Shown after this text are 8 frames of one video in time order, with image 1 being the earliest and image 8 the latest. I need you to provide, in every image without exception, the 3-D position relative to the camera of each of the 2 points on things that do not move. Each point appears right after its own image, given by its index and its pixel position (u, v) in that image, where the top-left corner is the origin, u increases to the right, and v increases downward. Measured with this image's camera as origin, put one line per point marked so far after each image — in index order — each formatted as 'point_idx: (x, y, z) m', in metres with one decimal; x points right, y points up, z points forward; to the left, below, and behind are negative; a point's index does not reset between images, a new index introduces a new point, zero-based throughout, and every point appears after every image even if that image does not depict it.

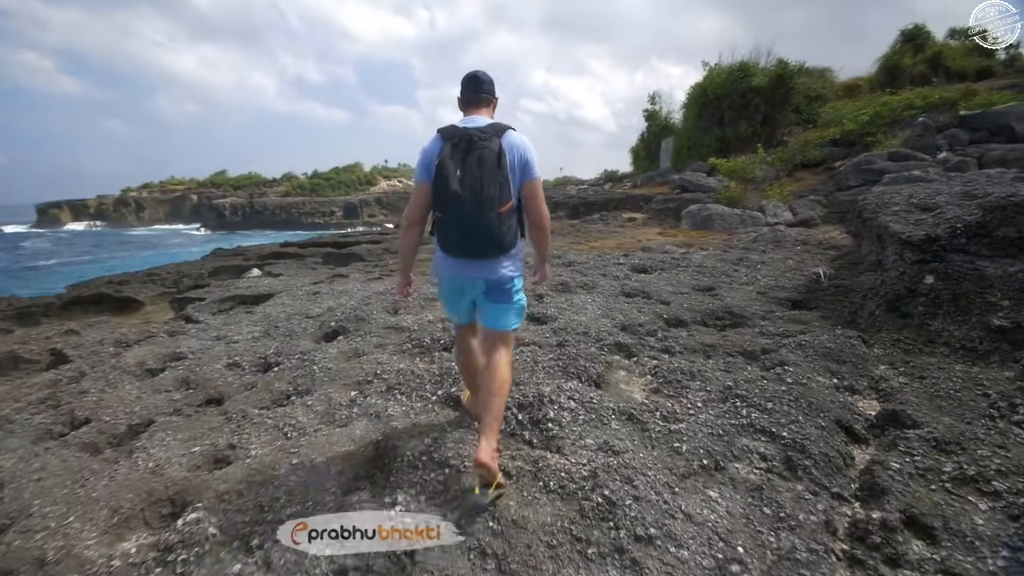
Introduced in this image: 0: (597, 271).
0: (+1.8, +0.4, +9.4) m
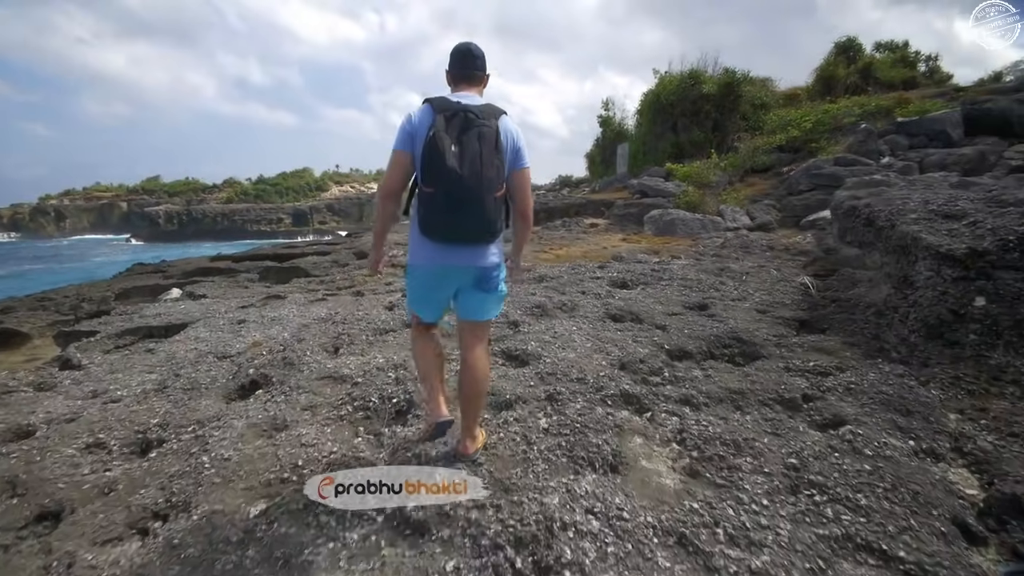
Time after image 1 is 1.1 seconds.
0: (+1.1, 0.0, +8.3) m
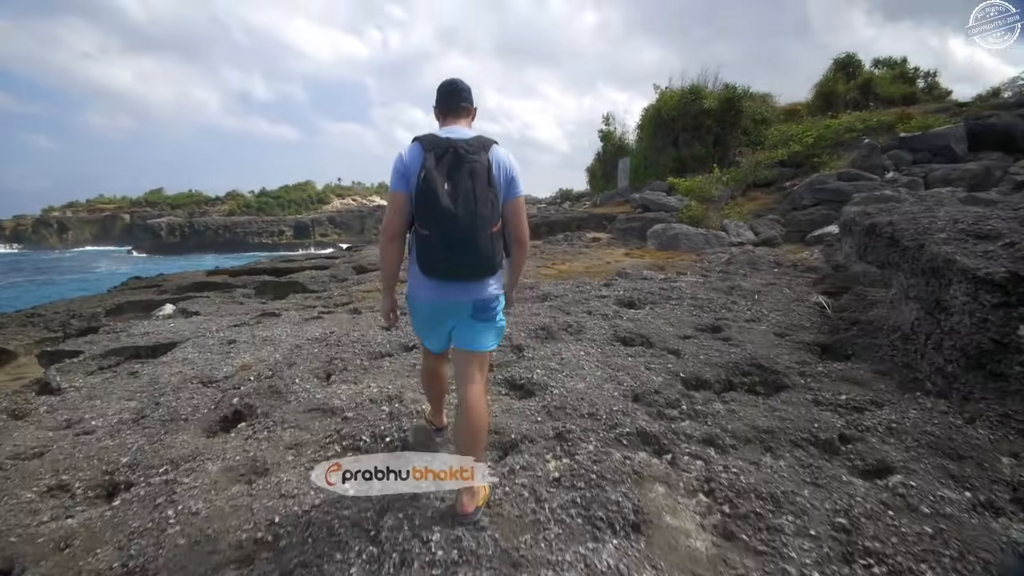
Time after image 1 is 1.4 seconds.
0: (+1.2, -0.3, +7.9) m
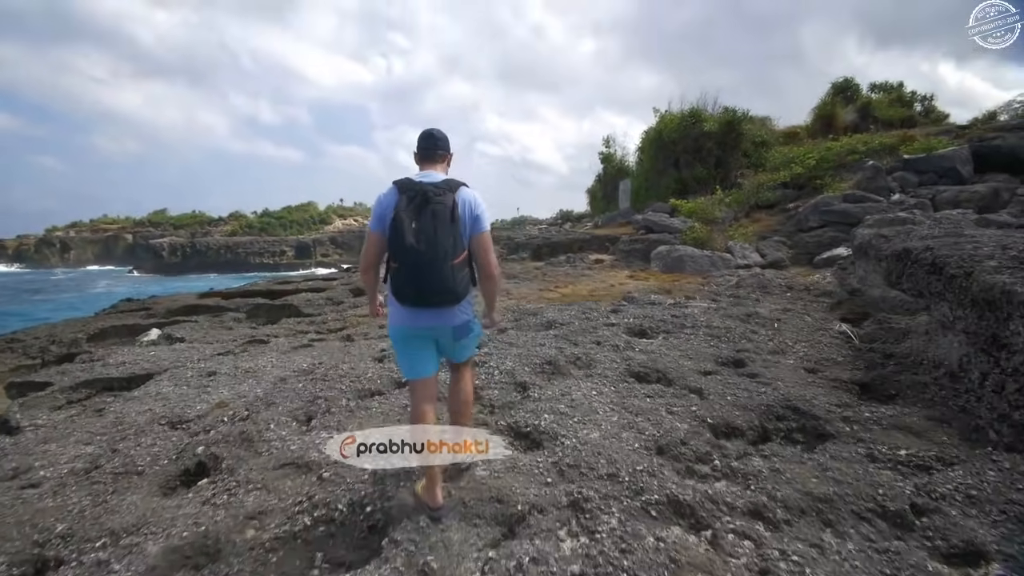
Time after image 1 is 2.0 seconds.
0: (+1.2, -0.8, +7.3) m
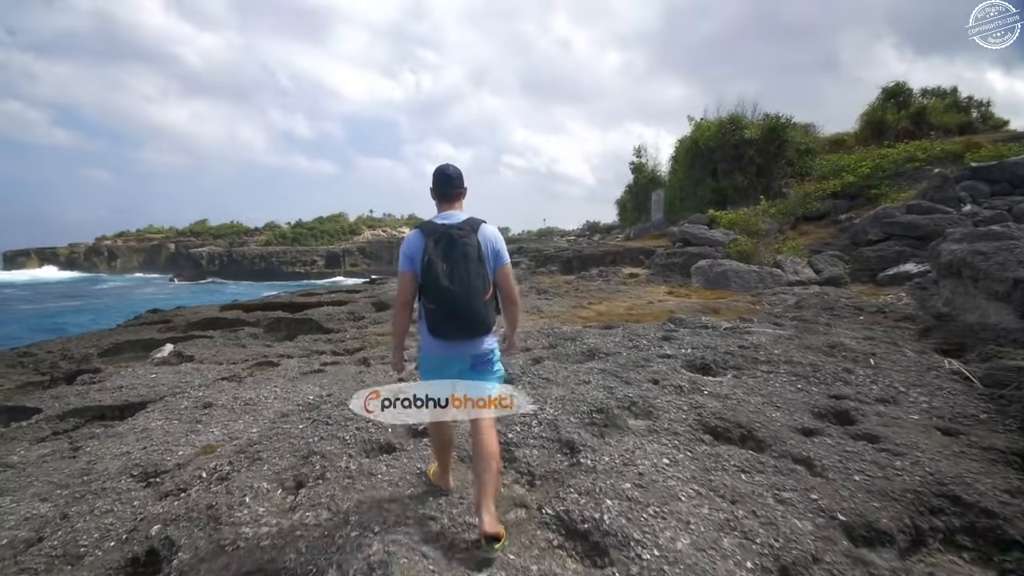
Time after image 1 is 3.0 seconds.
0: (+1.8, -1.2, +6.1) m
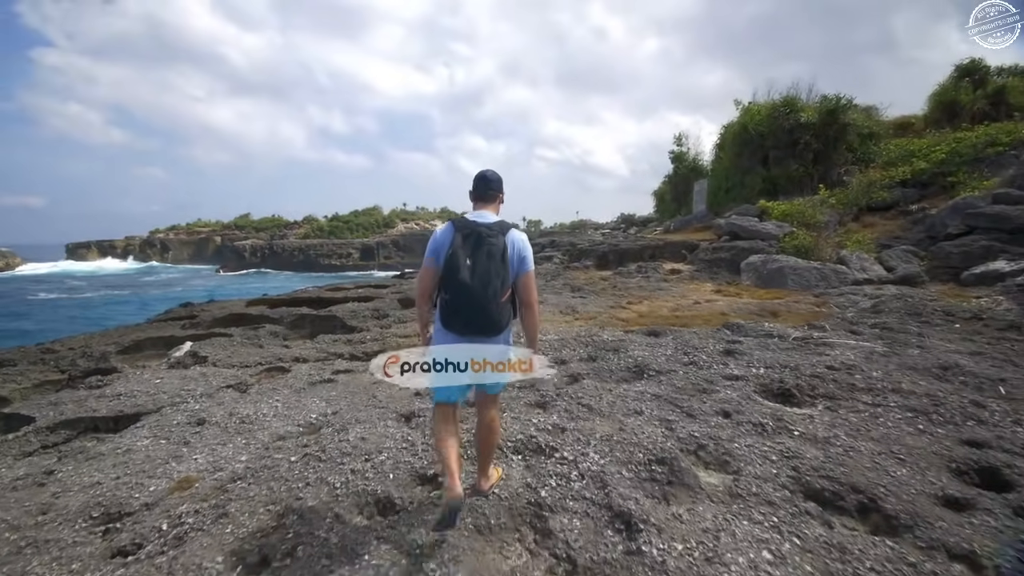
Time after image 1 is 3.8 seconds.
0: (+2.2, -1.3, +4.9) m
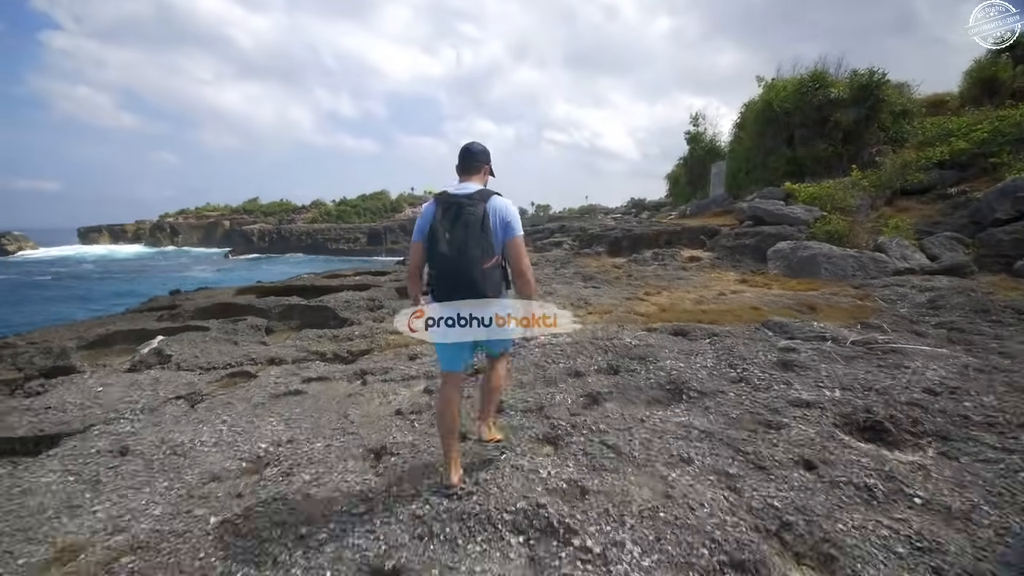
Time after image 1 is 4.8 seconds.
0: (+2.2, -1.3, +3.6) m
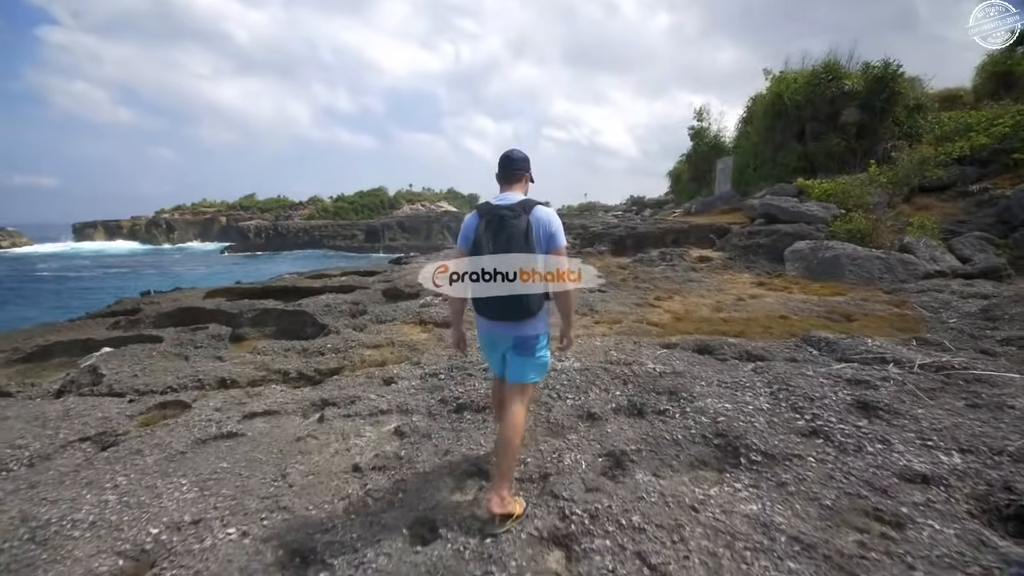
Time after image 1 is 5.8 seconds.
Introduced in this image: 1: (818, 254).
0: (+2.1, -1.5, +2.4) m
1: (+10.1, +1.1, +14.3) m
